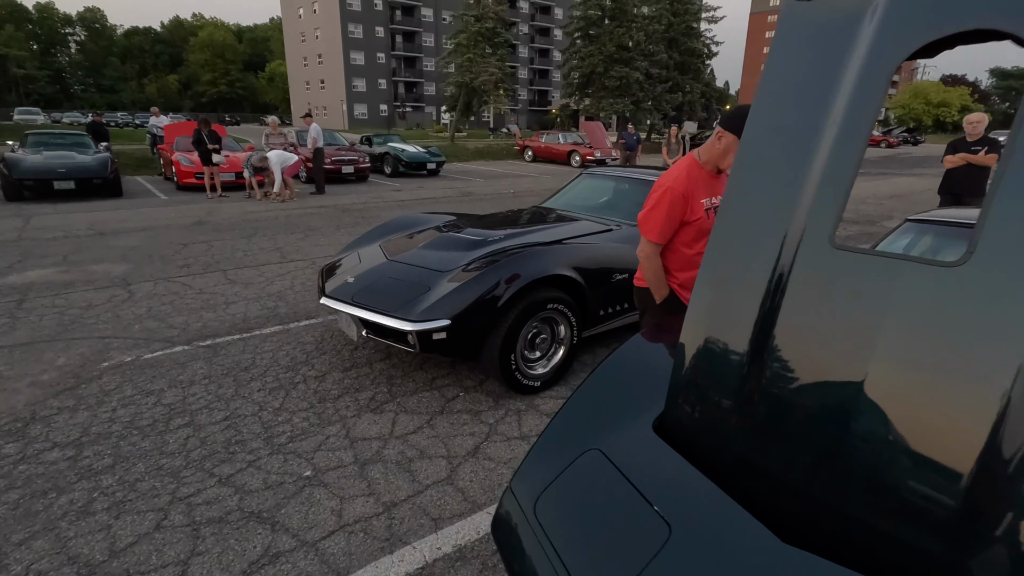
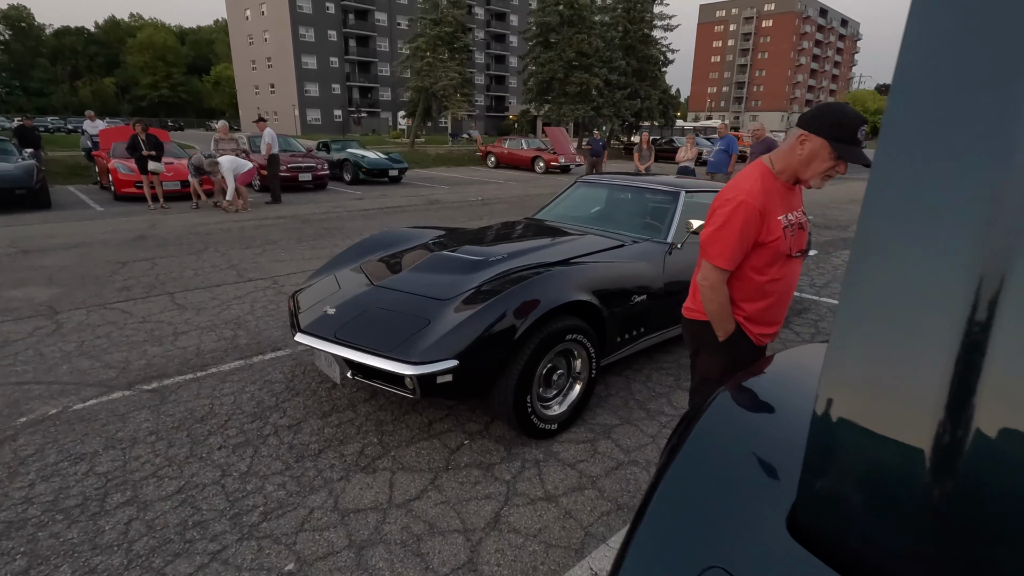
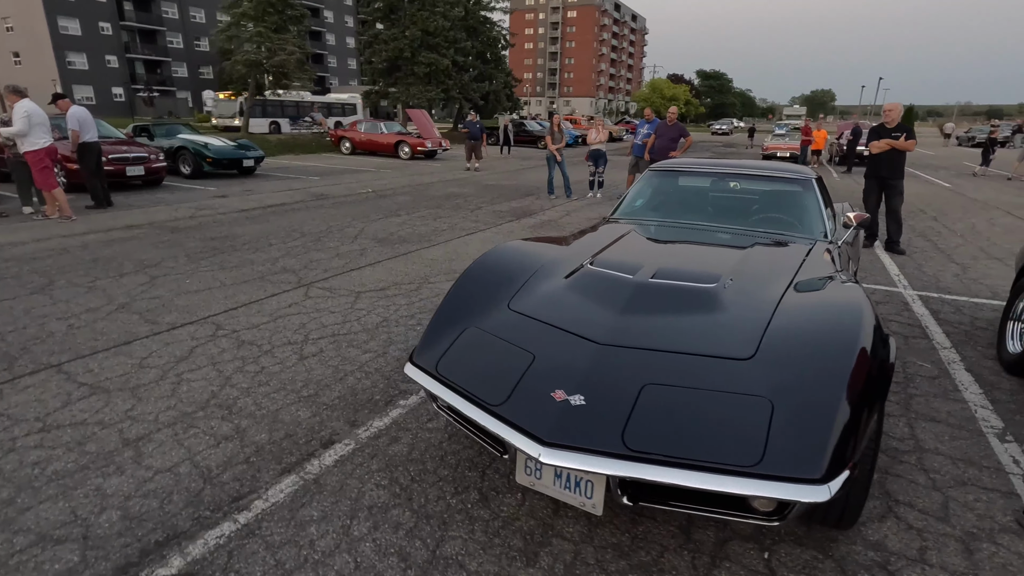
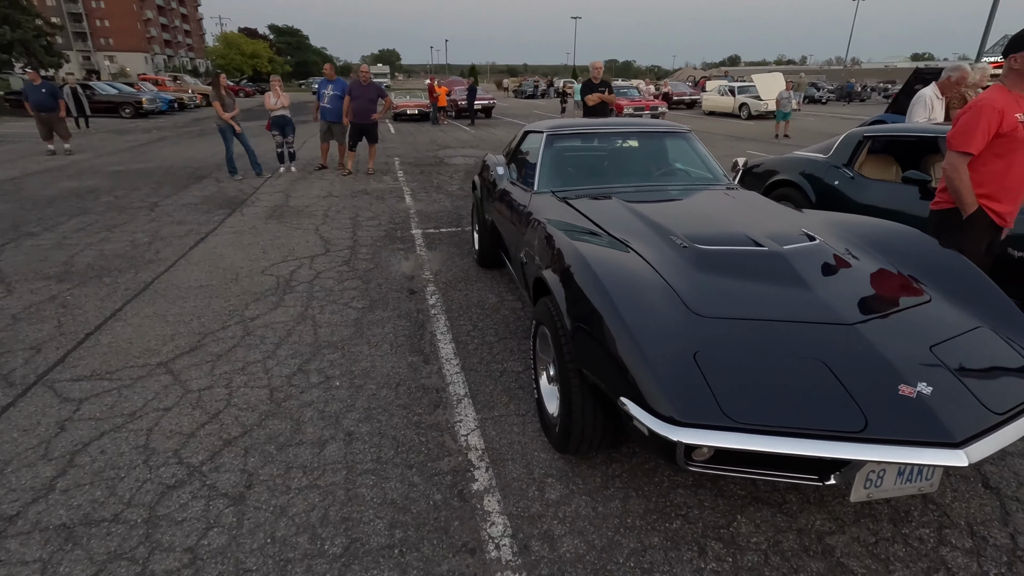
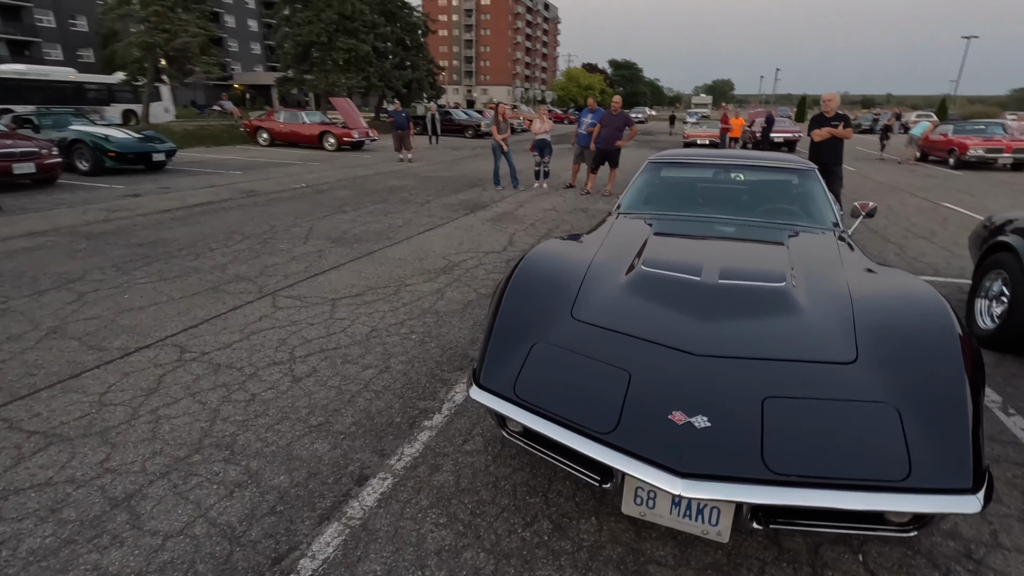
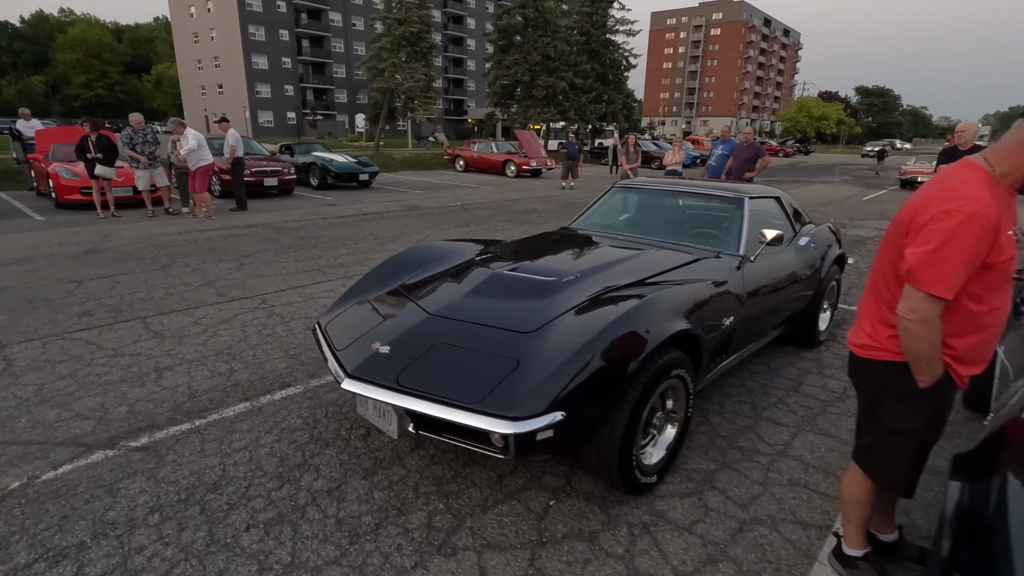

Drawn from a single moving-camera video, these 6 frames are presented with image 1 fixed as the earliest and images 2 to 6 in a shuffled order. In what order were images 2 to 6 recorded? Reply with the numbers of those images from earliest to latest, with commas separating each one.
2, 6, 3, 5, 4
